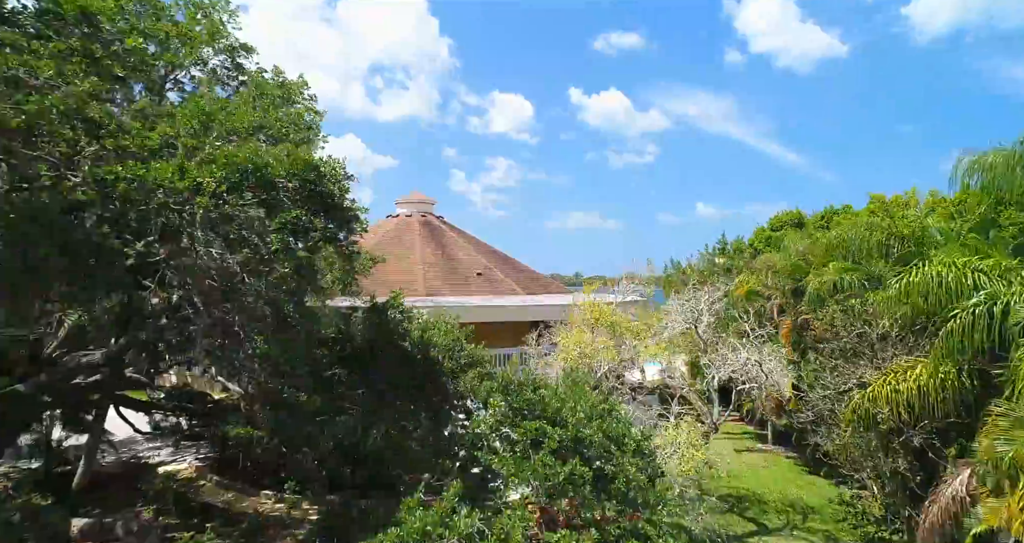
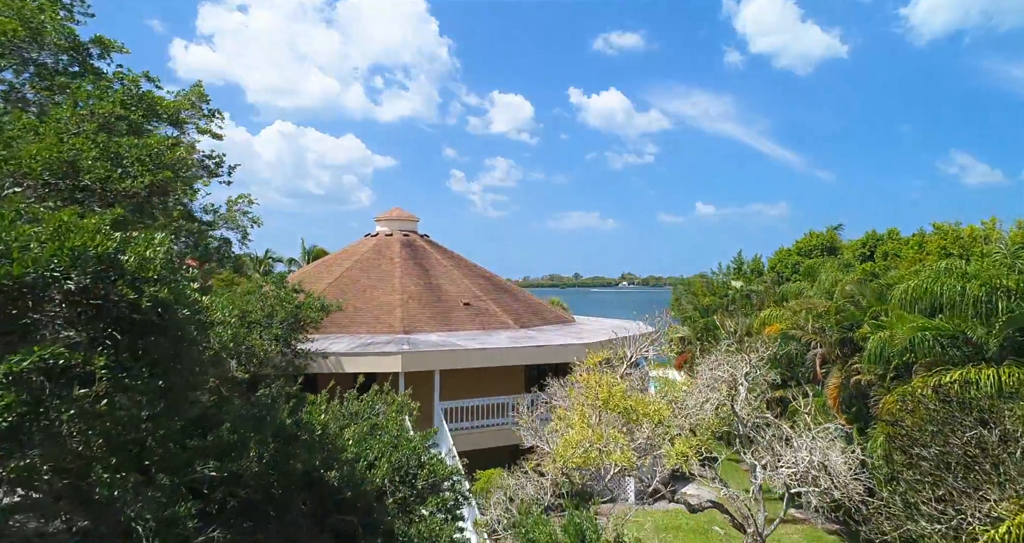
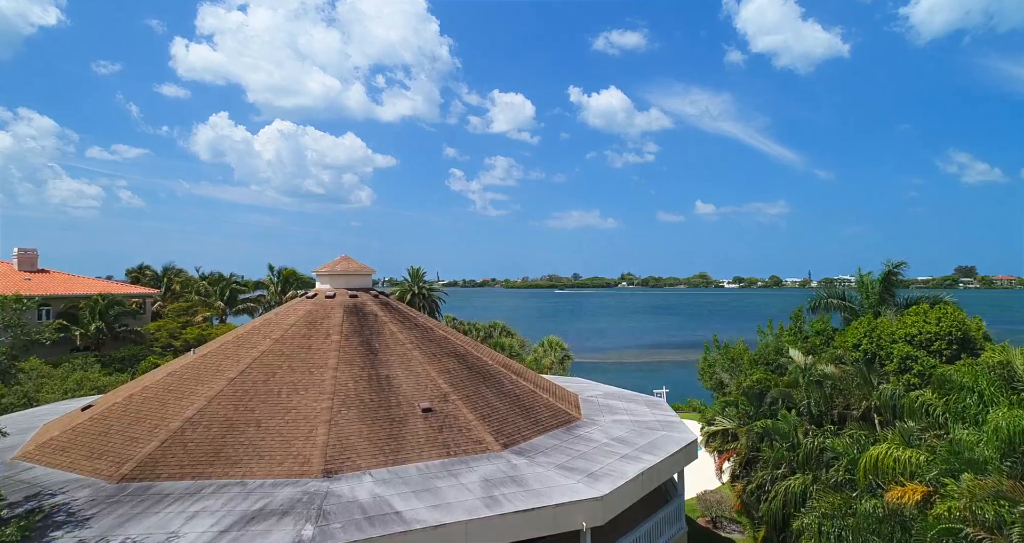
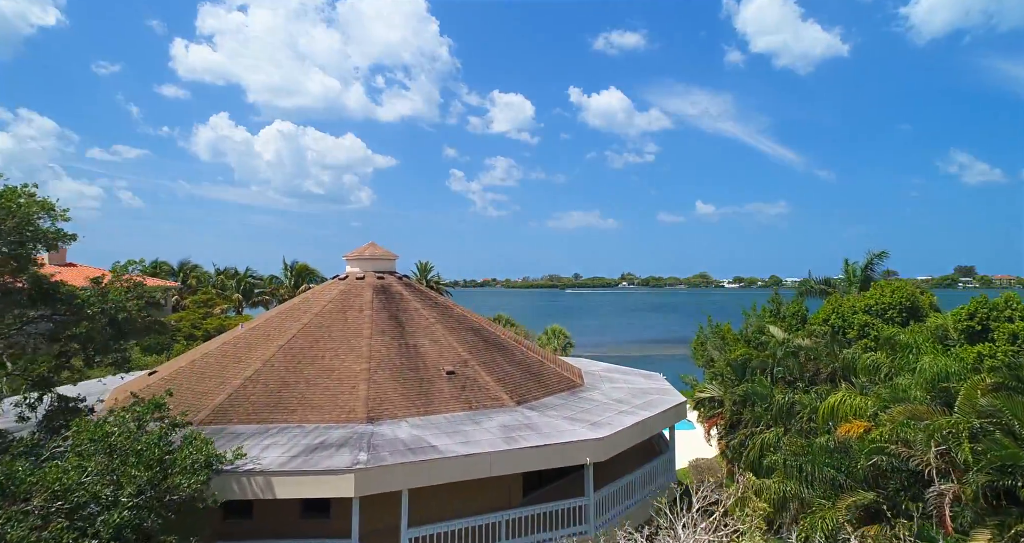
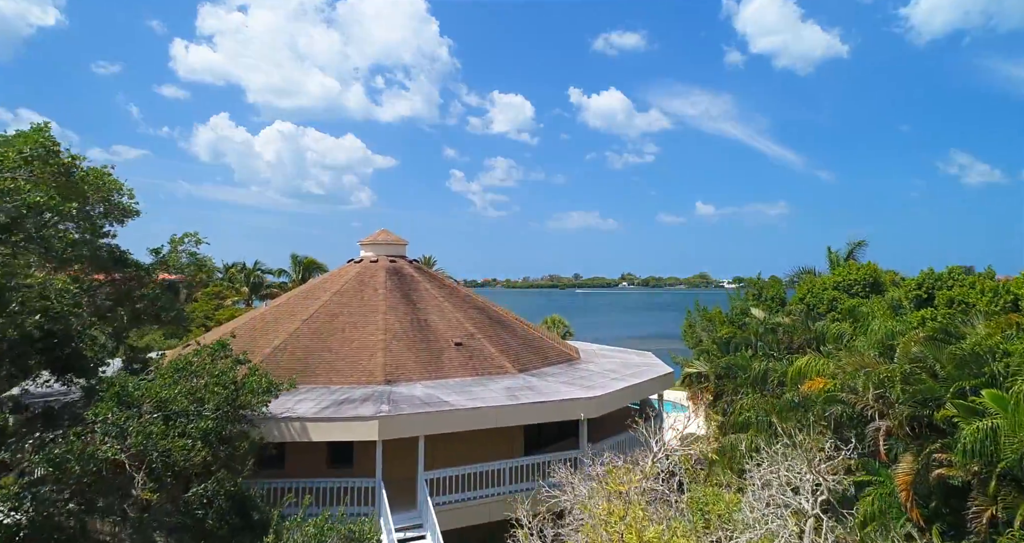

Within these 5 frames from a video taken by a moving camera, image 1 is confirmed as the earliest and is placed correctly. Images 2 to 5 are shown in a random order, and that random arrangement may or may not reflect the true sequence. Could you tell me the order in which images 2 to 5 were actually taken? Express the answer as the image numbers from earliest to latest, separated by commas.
2, 5, 4, 3
